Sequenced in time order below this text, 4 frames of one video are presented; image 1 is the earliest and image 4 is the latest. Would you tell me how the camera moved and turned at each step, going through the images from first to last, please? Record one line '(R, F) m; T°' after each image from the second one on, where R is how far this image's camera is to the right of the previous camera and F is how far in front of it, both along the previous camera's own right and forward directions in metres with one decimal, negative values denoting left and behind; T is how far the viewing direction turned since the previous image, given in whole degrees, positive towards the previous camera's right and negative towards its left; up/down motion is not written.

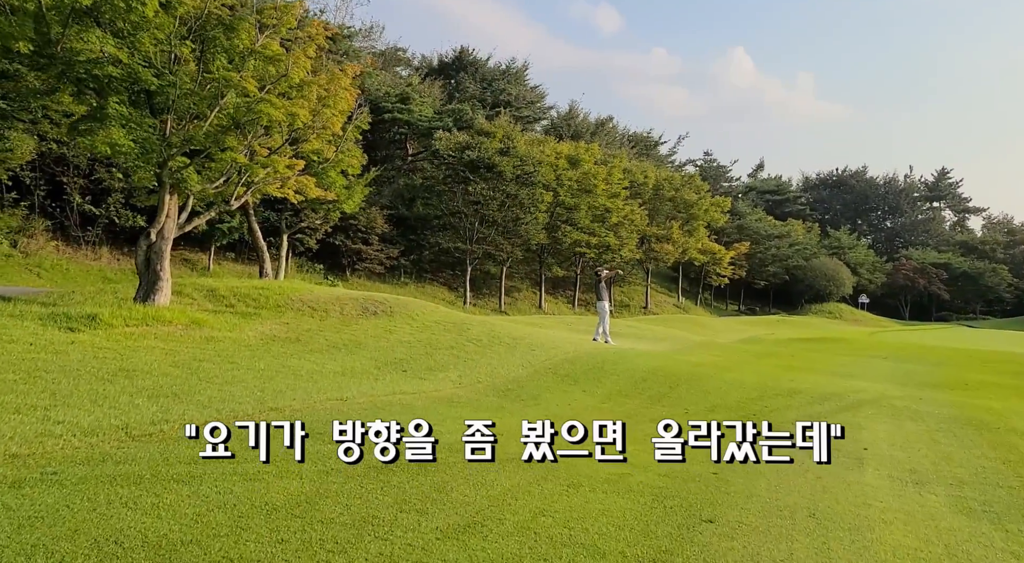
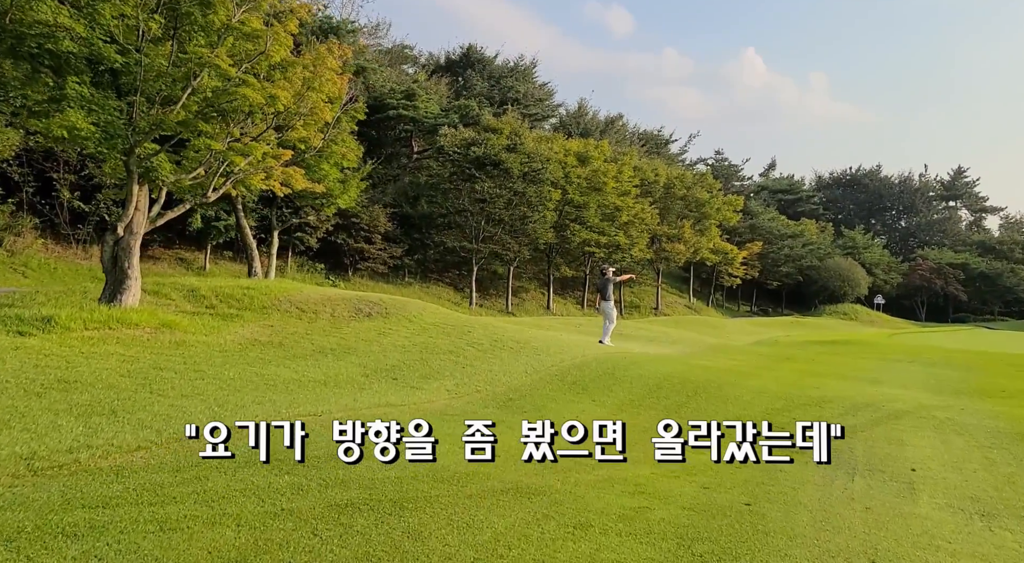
(+0.1, +1.1) m; -1°
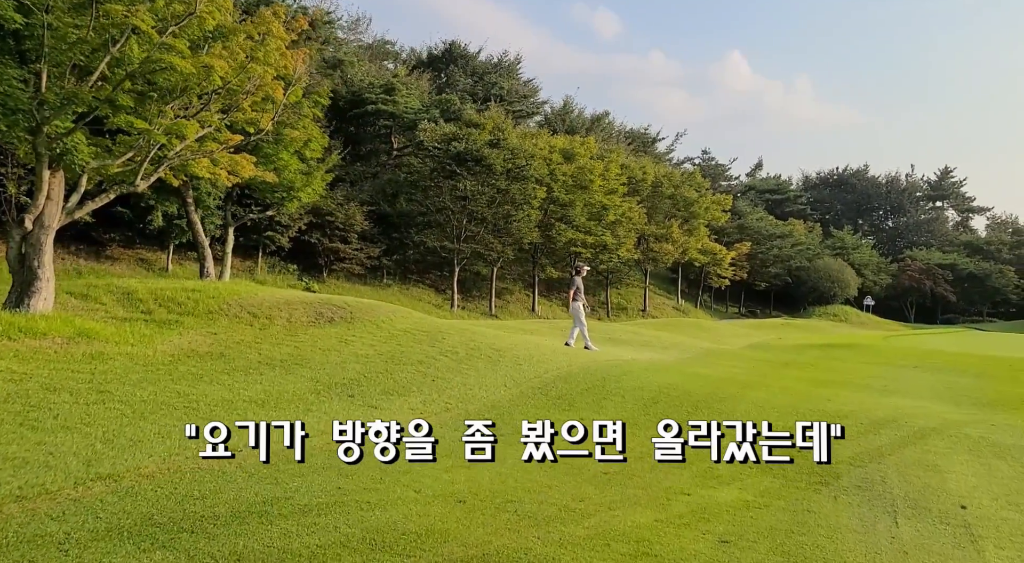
(+0.1, +1.4) m; +1°
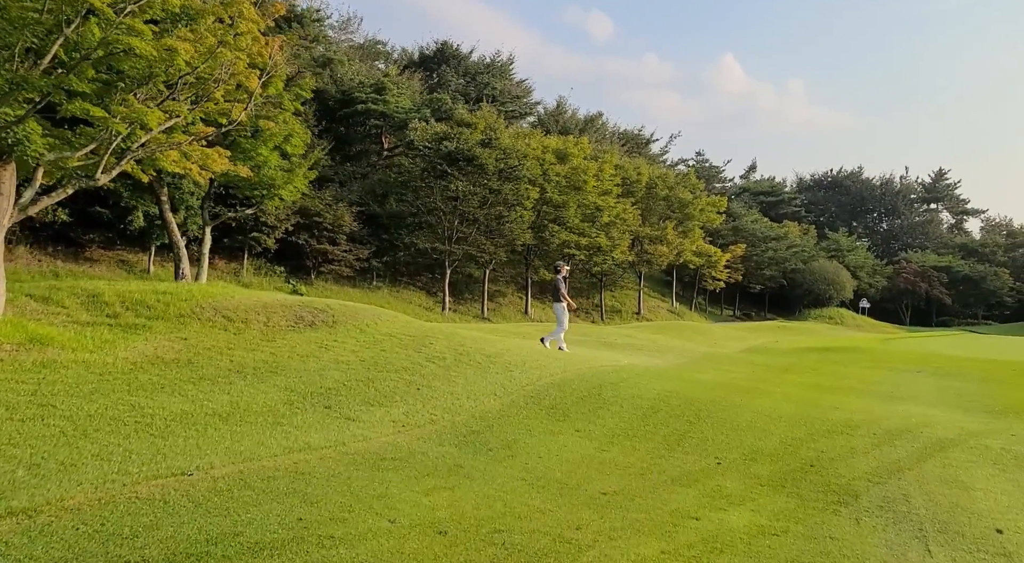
(0.0, +0.7) m; 0°
